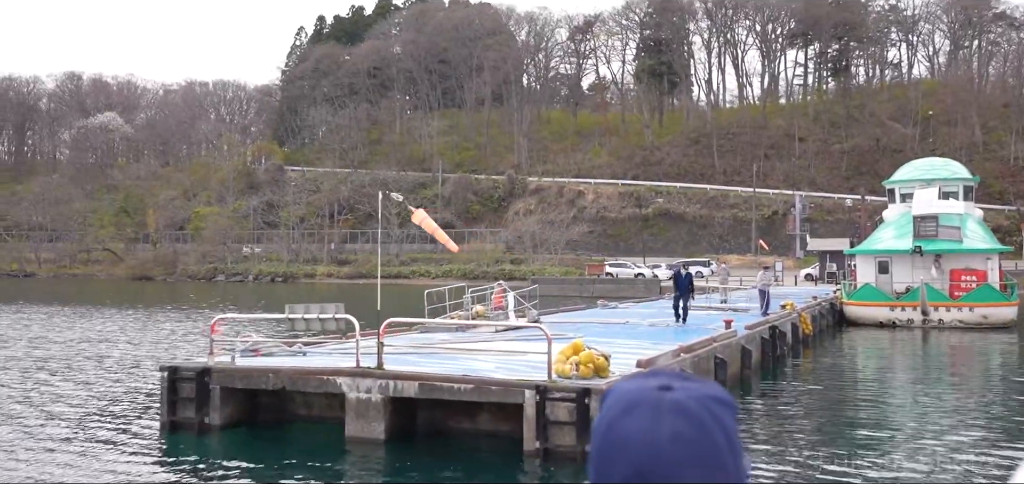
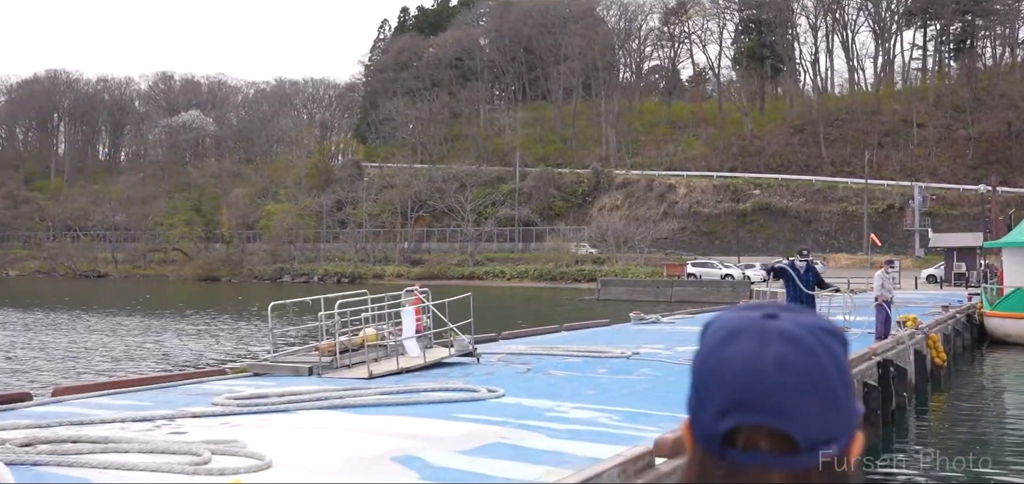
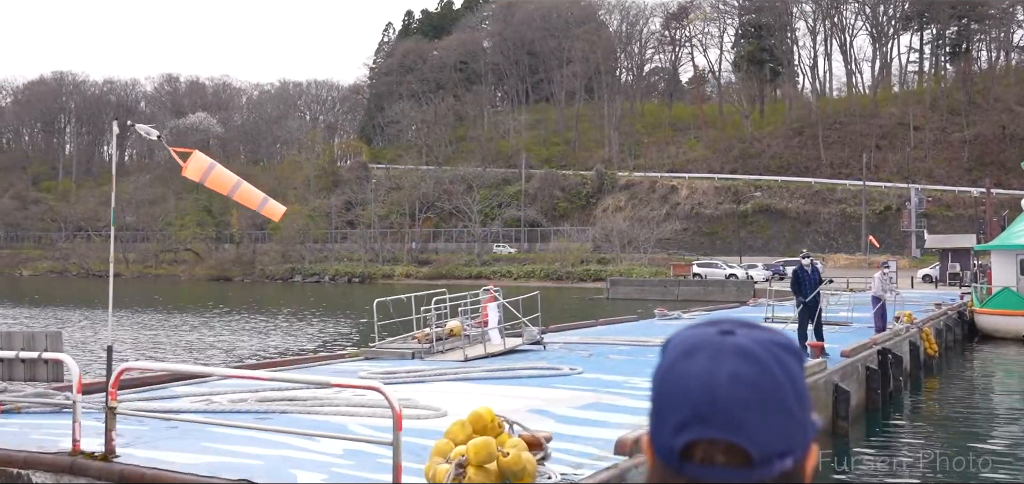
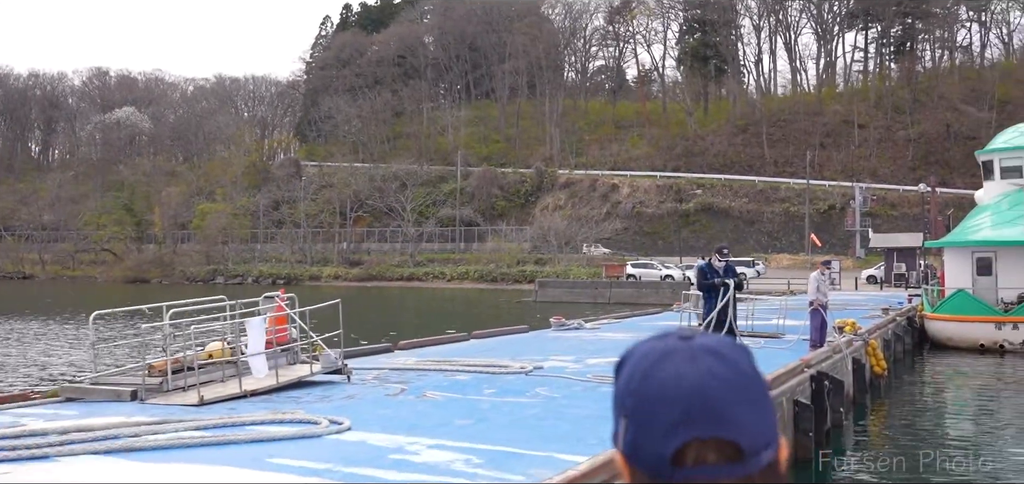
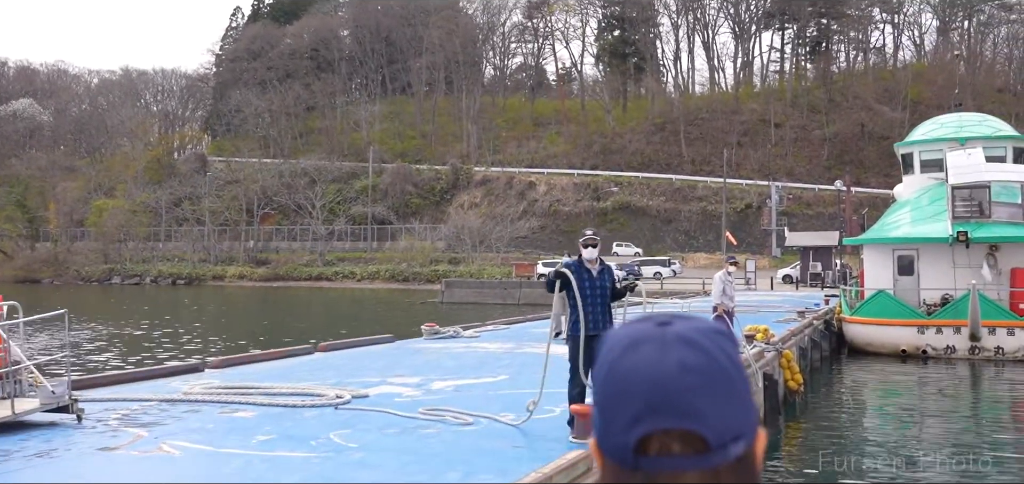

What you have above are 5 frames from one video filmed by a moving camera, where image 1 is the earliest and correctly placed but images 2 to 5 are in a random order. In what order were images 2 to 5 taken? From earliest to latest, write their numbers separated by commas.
3, 2, 4, 5
